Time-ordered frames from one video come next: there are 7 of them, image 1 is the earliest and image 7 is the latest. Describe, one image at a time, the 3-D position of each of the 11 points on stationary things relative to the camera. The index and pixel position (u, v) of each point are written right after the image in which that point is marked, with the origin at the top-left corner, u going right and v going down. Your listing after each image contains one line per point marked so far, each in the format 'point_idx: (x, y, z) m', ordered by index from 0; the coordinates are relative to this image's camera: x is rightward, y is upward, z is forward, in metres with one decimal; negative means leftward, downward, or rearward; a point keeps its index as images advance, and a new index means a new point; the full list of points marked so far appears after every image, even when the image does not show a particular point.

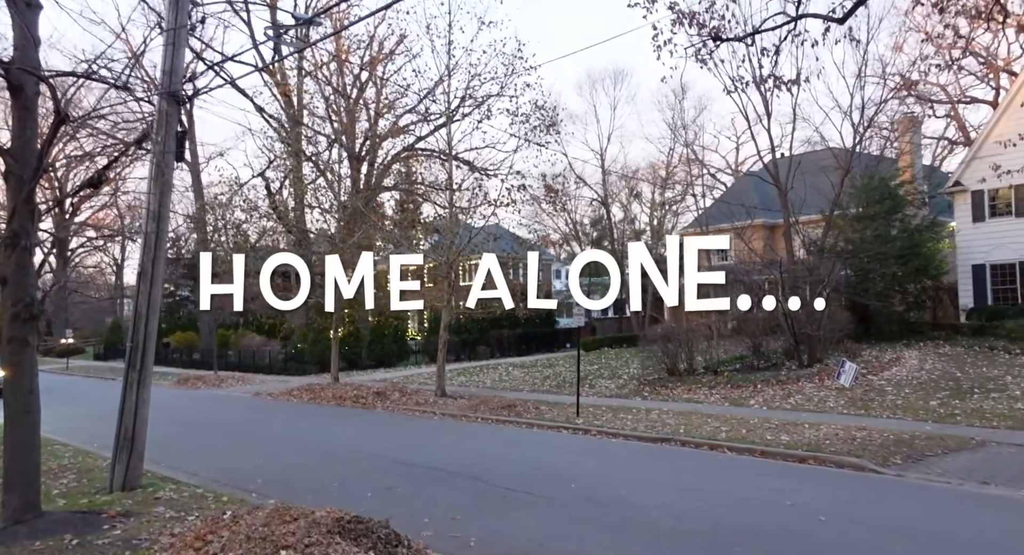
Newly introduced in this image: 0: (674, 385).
0: (+4.2, -2.7, +18.7) m
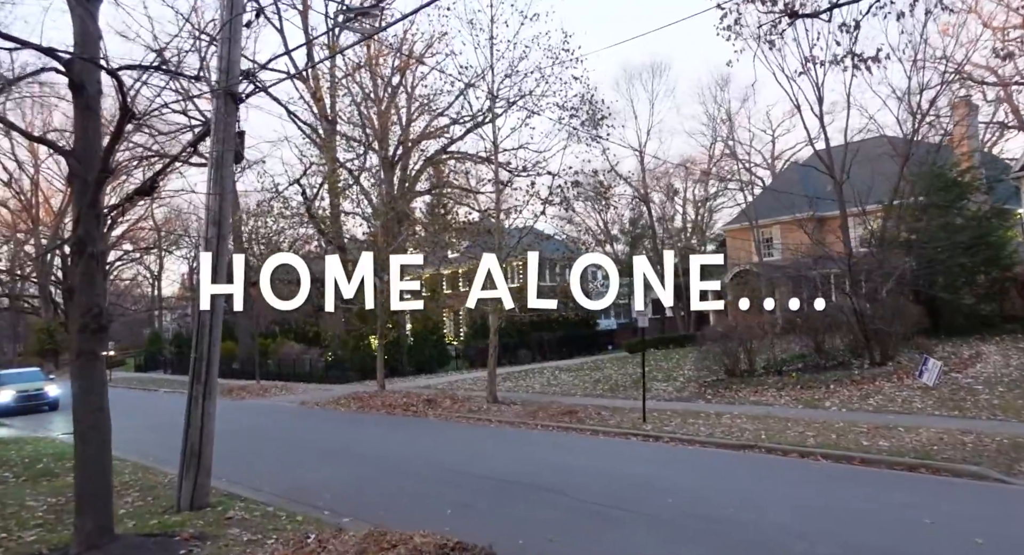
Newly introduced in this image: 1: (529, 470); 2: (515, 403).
0: (+5.6, -2.7, +18.0) m
1: (+0.3, -2.8, +10.4) m
2: (+0.2, -3.4, +19.8) m
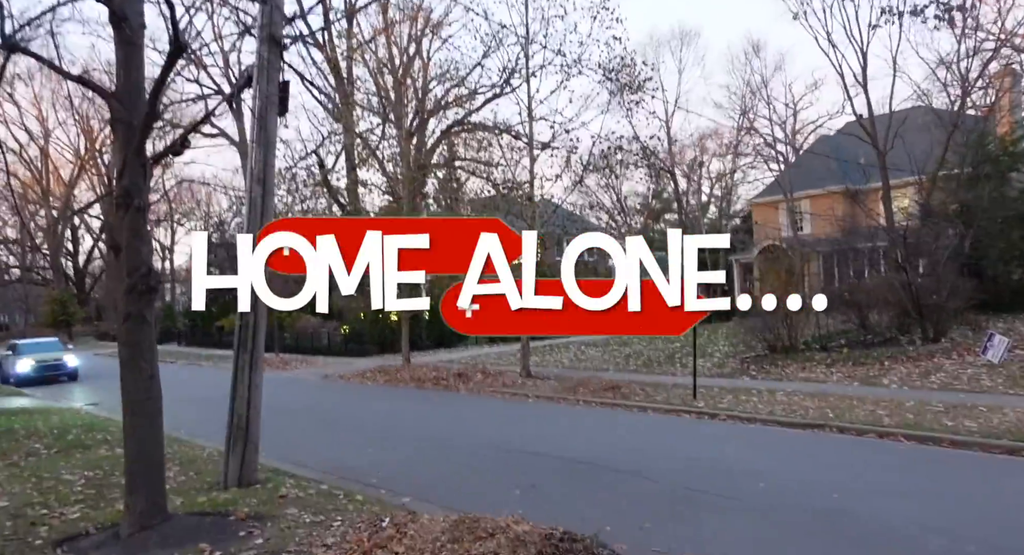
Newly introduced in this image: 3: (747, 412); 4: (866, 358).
0: (+6.4, -2.0, +17.3) m
1: (+1.1, -2.3, +9.8) m
2: (+1.0, -2.7, +19.2) m
3: (+3.9, -2.2, +12.2) m
4: (+7.9, -1.8, +16.3) m
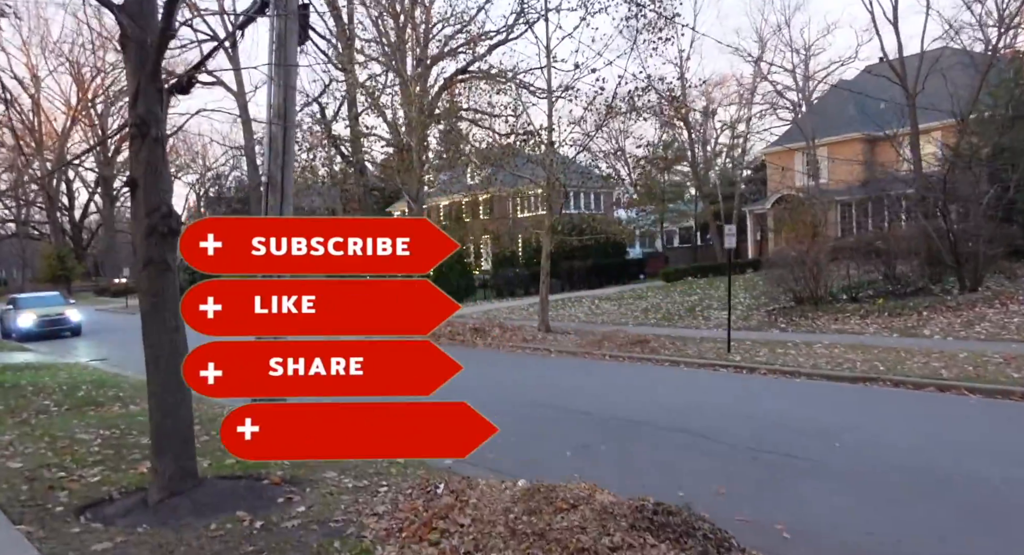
0: (+6.9, -0.8, +16.8) m
1: (+1.6, -1.6, +9.3) m
2: (+1.5, -1.4, +18.7) m
3: (+4.4, -1.4, +11.6) m
4: (+8.4, -0.7, +15.7) m
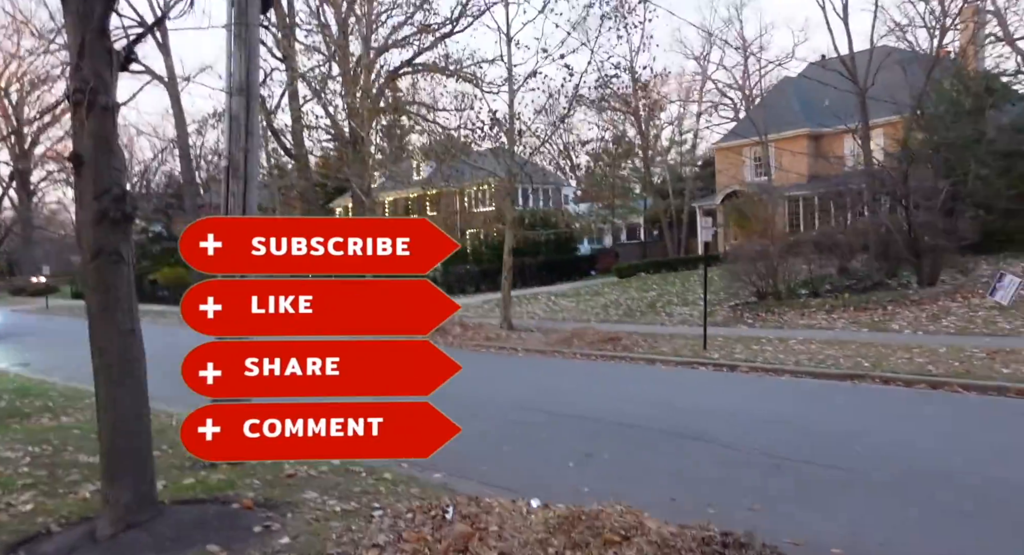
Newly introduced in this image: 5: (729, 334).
0: (+6.1, -0.7, +16.6) m
1: (+1.4, -1.6, +8.8) m
2: (+0.5, -1.3, +18.1) m
3: (+4.0, -1.3, +11.3) m
4: (+7.6, -0.5, +15.7) m
5: (+4.3, -1.1, +14.5) m
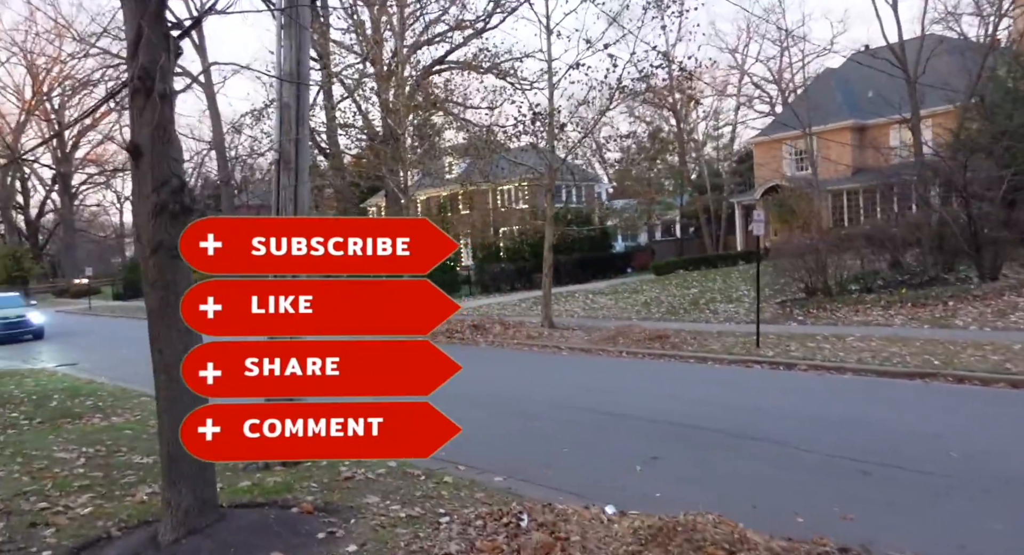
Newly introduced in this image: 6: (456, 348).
0: (+7.0, -0.6, +16.1) m
1: (+2.0, -1.5, +8.4) m
2: (+1.5, -1.2, +17.8) m
3: (+4.7, -1.2, +10.9) m
4: (+8.5, -0.4, +15.1) m
5: (+5.1, -1.0, +14.0) m
6: (-1.3, -1.6, +16.3) m
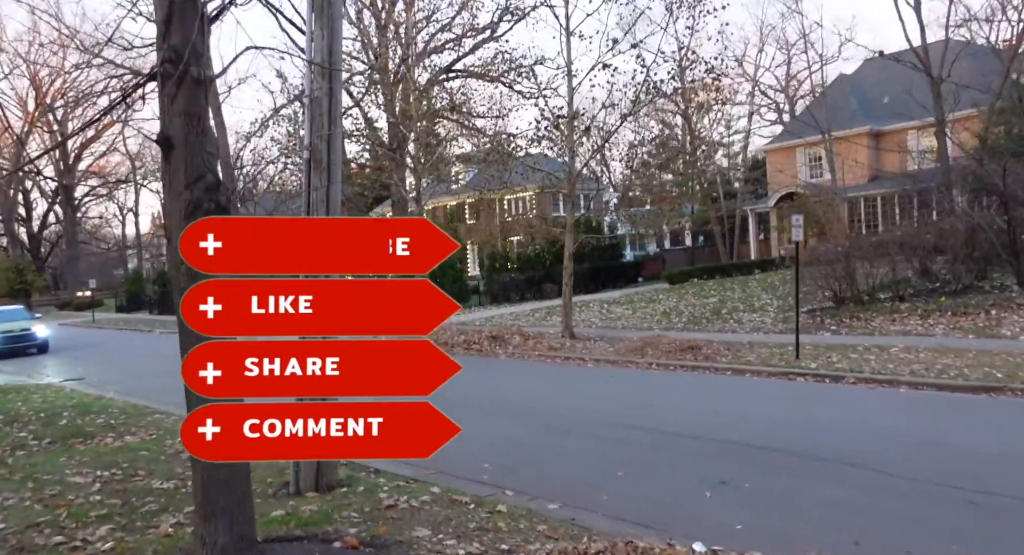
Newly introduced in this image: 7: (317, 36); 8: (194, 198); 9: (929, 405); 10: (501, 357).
0: (+7.5, -0.8, +15.6) m
1: (+2.5, -1.6, +7.9) m
2: (+2.0, -1.4, +17.3) m
3: (+5.2, -1.3, +10.3) m
4: (+9.0, -0.6, +14.6) m
5: (+5.6, -1.2, +13.4) m
6: (-0.8, -1.8, +15.8) m
7: (-1.7, +2.1, +6.4) m
8: (-1.7, +0.4, +3.9) m
9: (+4.7, -1.5, +8.2) m
10: (-0.3, -1.7, +15.9) m
